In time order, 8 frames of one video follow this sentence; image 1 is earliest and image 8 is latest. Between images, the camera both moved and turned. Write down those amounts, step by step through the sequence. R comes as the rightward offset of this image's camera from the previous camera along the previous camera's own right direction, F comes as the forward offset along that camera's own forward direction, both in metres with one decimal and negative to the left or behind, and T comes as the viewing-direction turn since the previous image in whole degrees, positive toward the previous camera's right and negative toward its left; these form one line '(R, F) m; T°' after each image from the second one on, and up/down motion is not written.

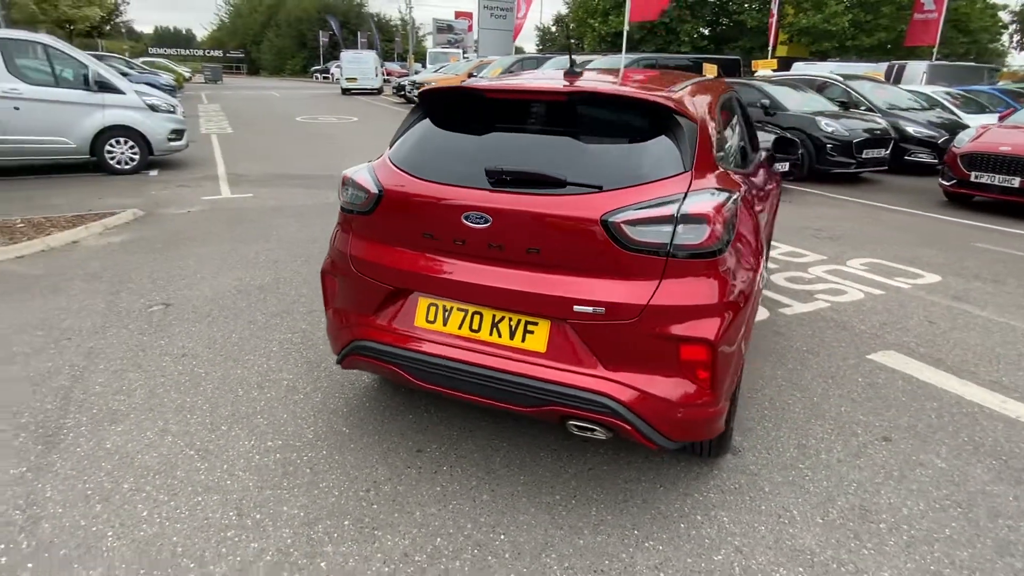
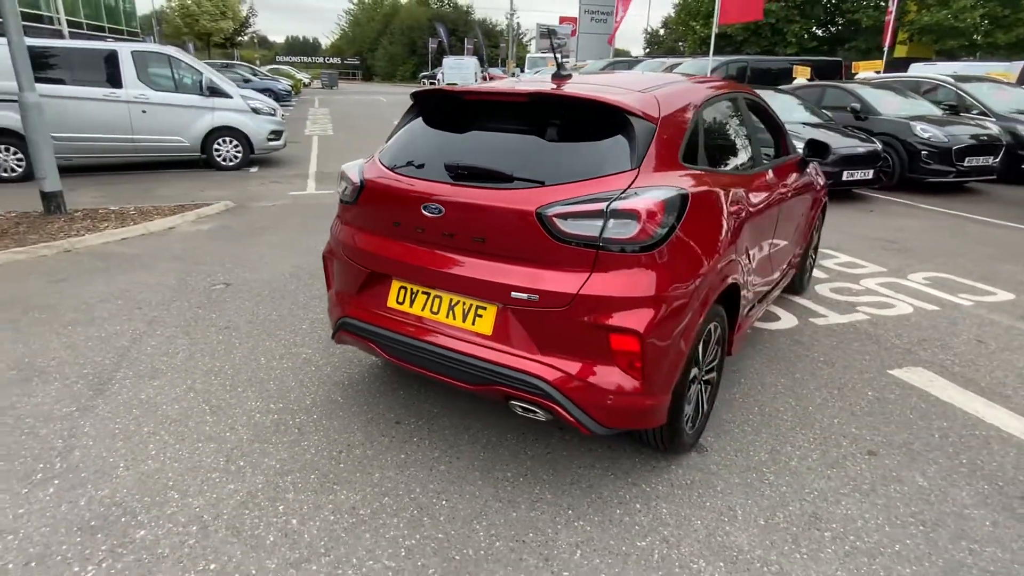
(+0.6, -0.1) m; -9°
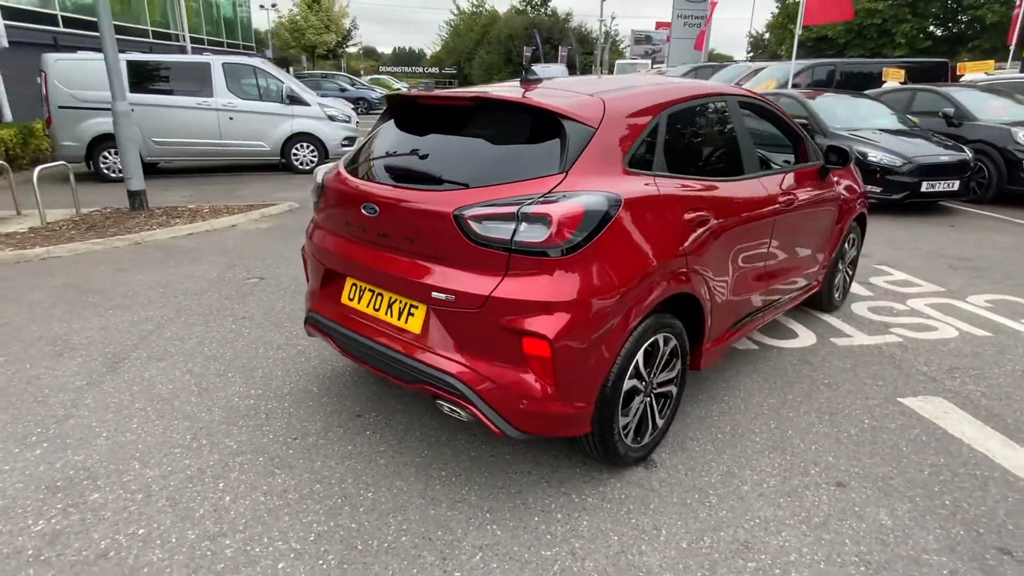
(+0.7, 0.0) m; -9°
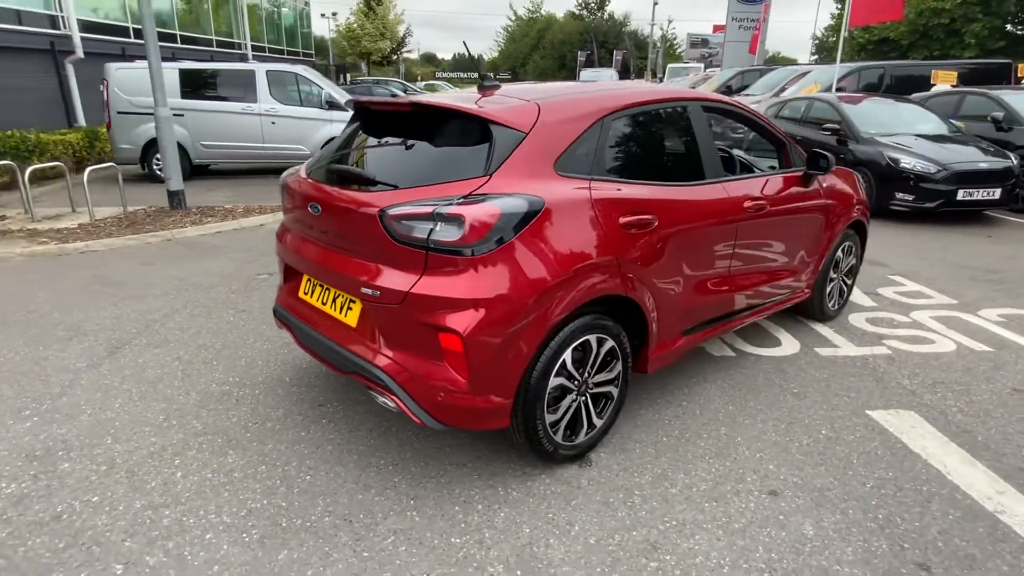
(+0.6, -0.1) m; -5°
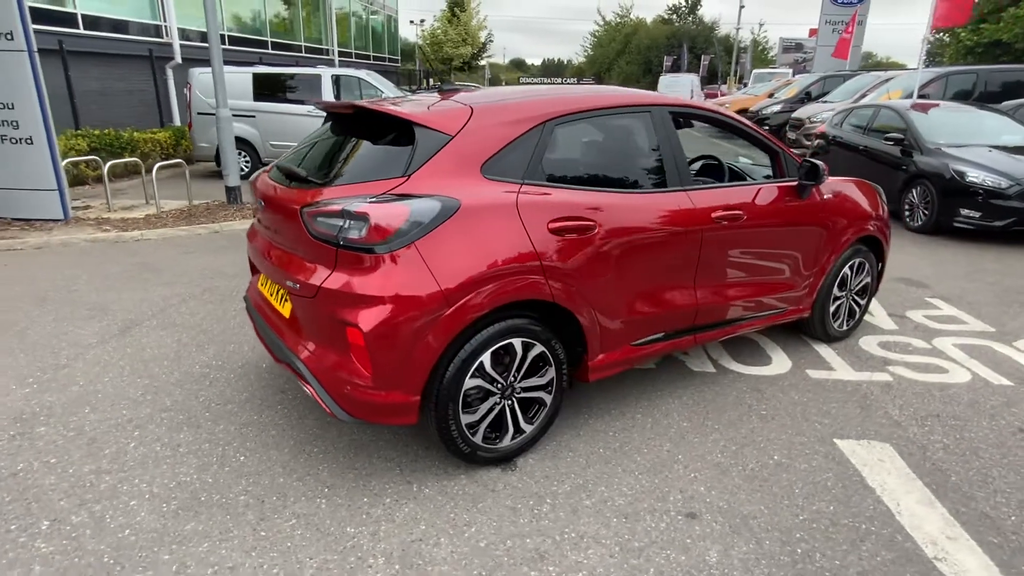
(+0.7, 0.0) m; -8°
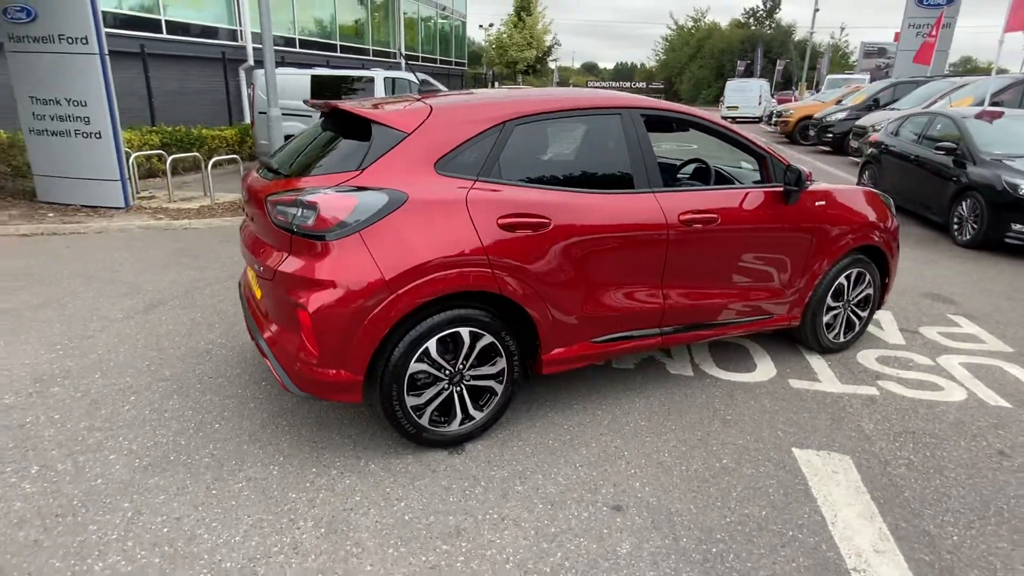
(+0.6, -0.1) m; -6°
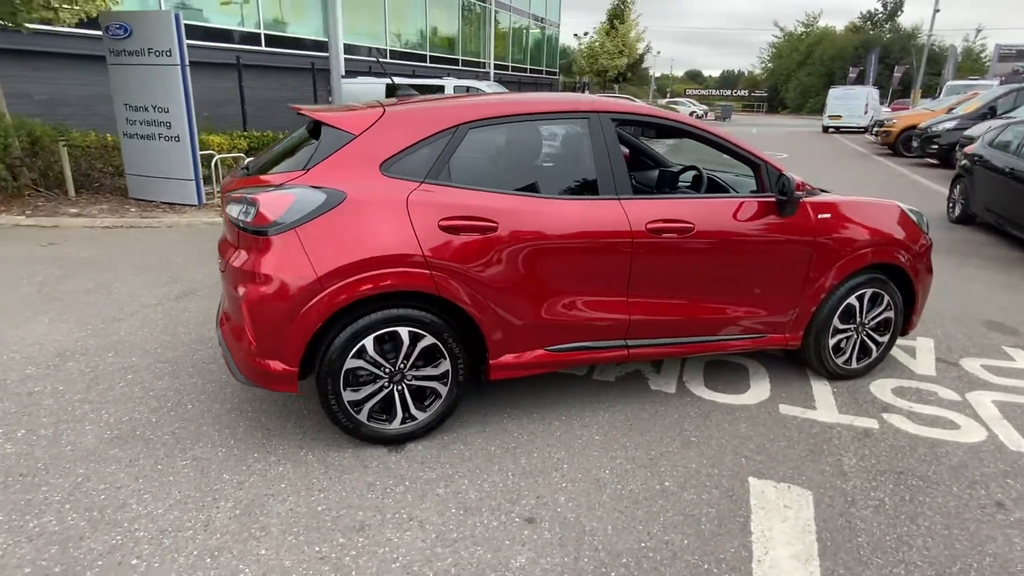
(+0.8, +0.1) m; -9°
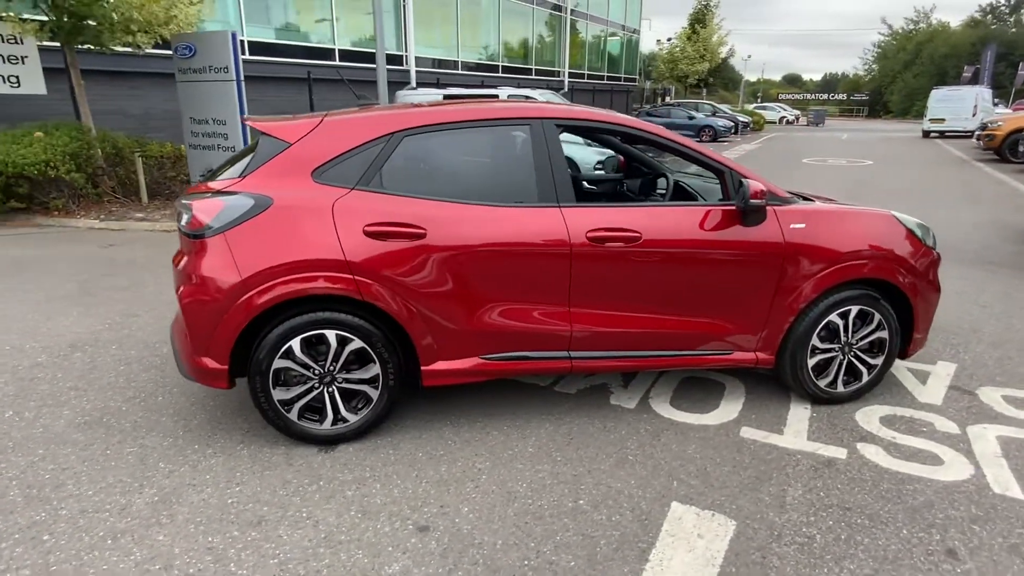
(+0.8, +0.1) m; -8°
